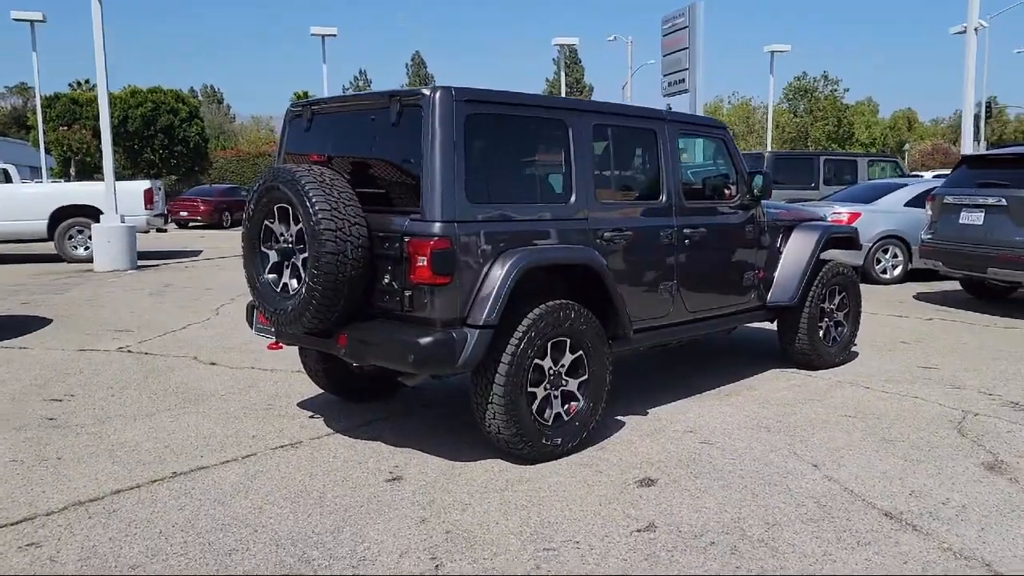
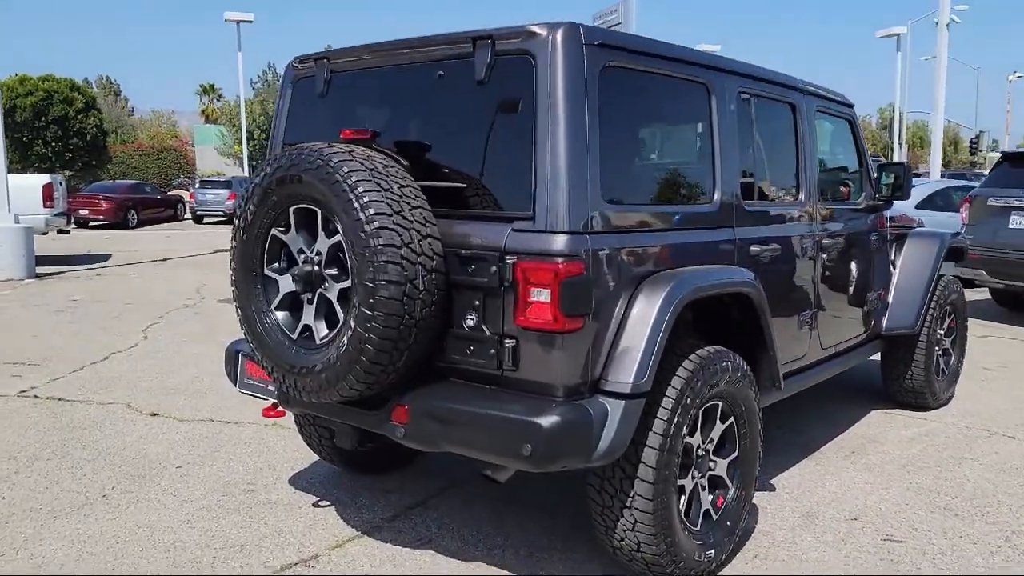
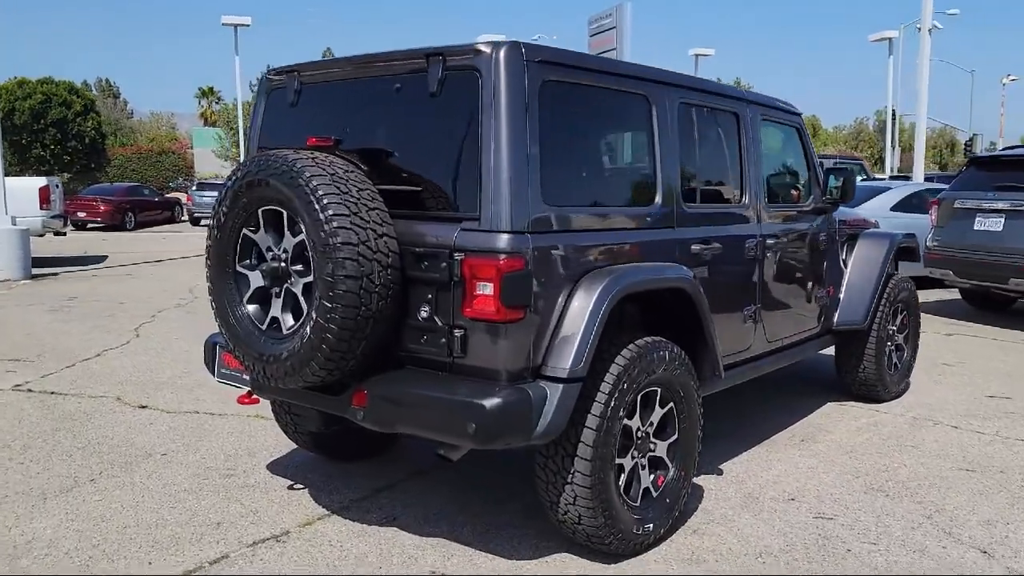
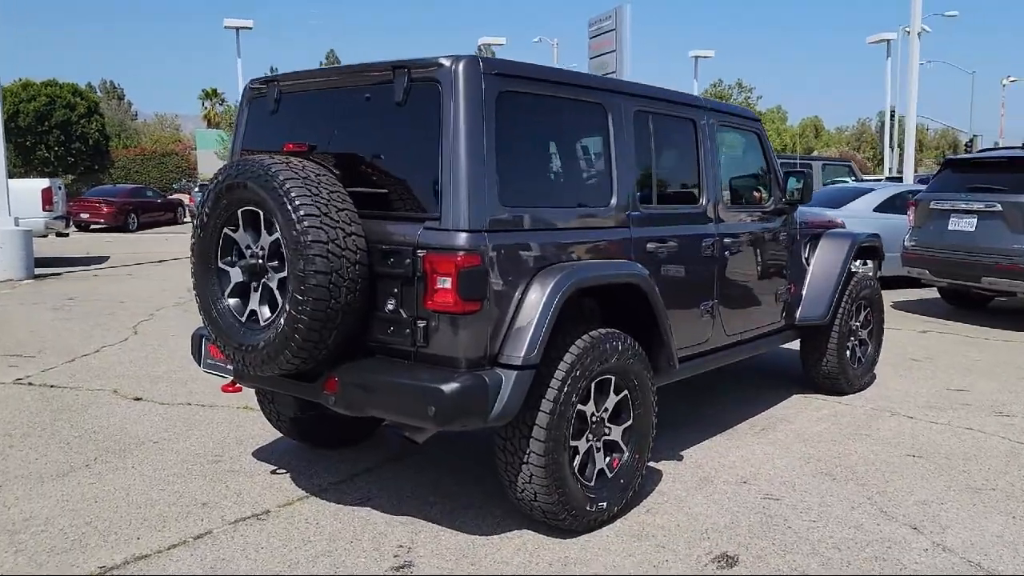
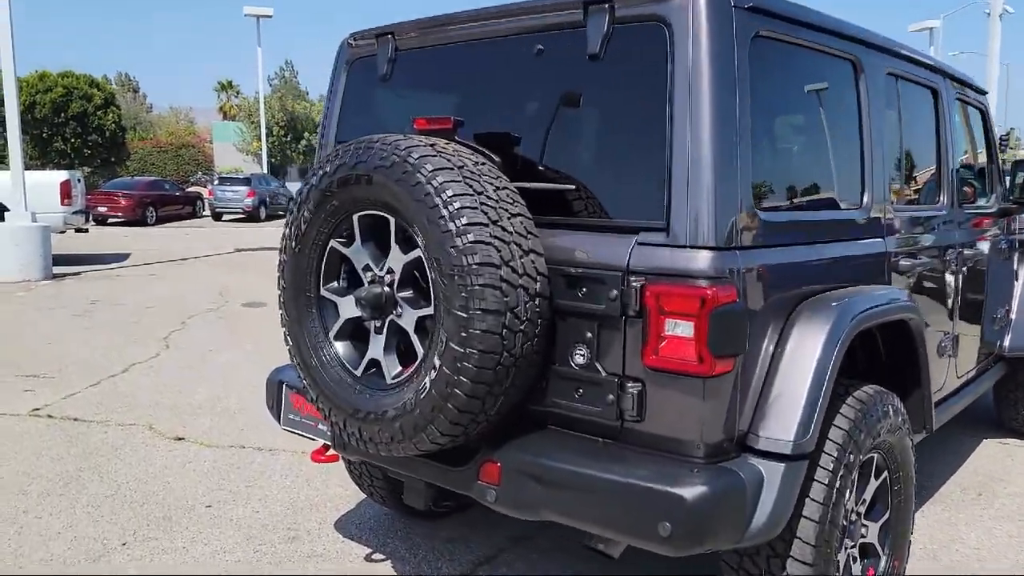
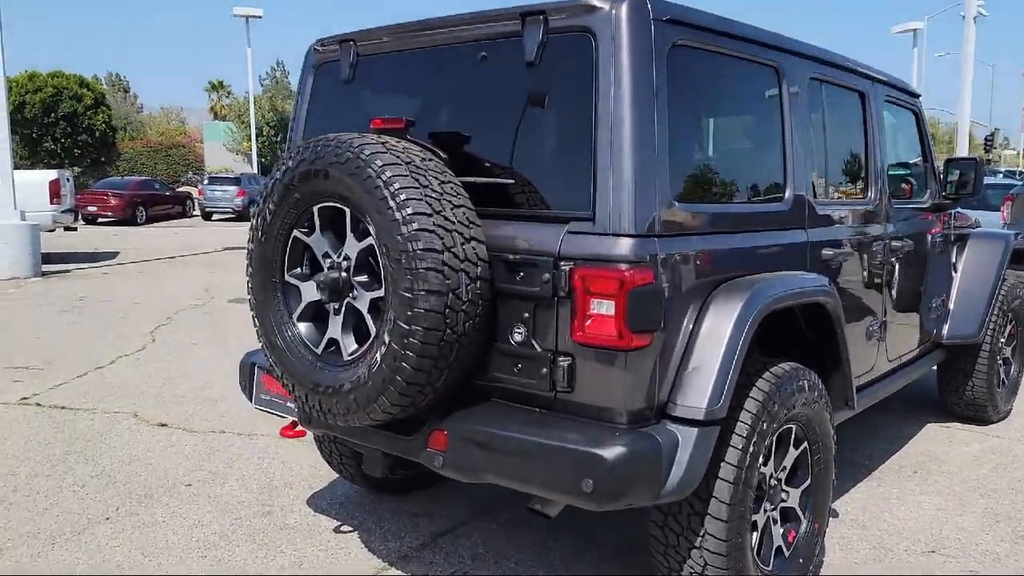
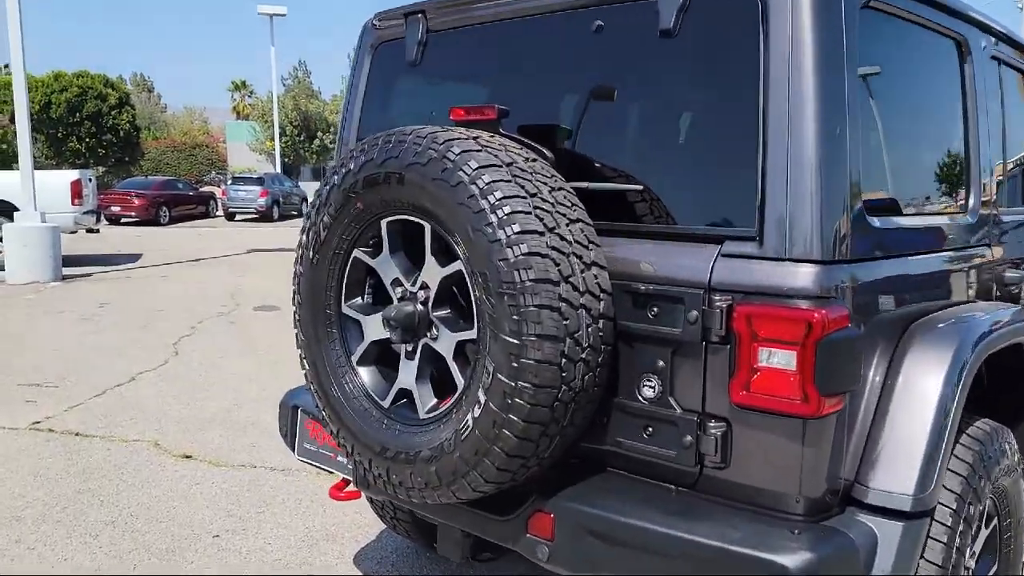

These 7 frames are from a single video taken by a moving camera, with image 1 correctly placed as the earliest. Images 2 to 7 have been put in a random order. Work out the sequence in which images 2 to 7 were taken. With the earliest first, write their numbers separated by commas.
4, 3, 2, 6, 5, 7
